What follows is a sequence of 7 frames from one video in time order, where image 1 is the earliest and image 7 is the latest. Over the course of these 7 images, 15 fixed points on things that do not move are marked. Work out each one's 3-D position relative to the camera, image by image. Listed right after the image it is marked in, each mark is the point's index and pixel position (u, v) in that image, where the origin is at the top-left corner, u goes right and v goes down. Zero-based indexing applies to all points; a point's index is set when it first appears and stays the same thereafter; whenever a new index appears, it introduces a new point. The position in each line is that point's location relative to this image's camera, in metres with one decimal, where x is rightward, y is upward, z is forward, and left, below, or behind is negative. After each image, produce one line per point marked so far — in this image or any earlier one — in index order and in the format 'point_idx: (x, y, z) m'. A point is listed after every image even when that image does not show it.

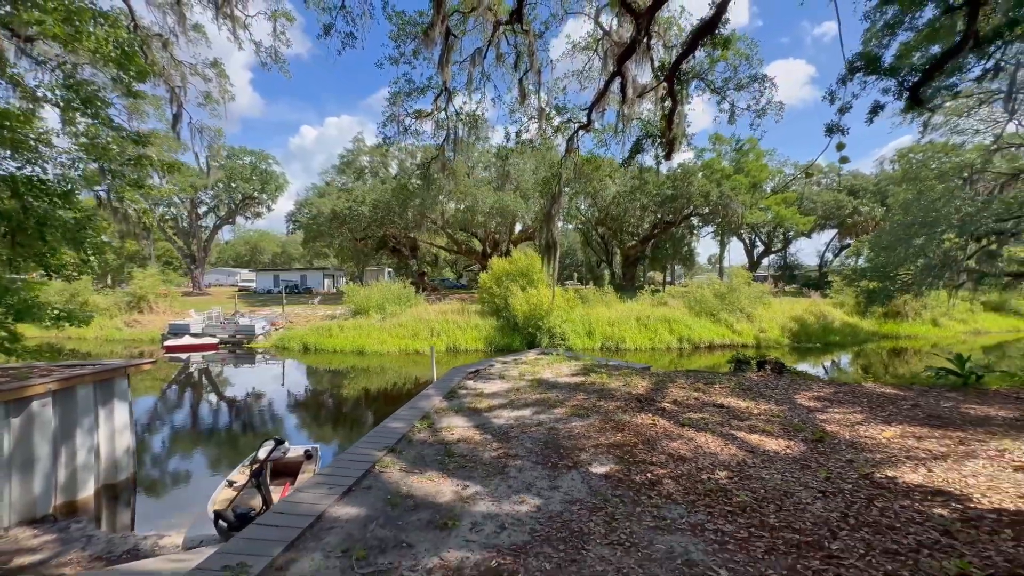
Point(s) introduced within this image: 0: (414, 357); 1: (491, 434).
0: (-4.0, -2.8, +18.4) m
1: (-0.2, -1.3, +4.4) m
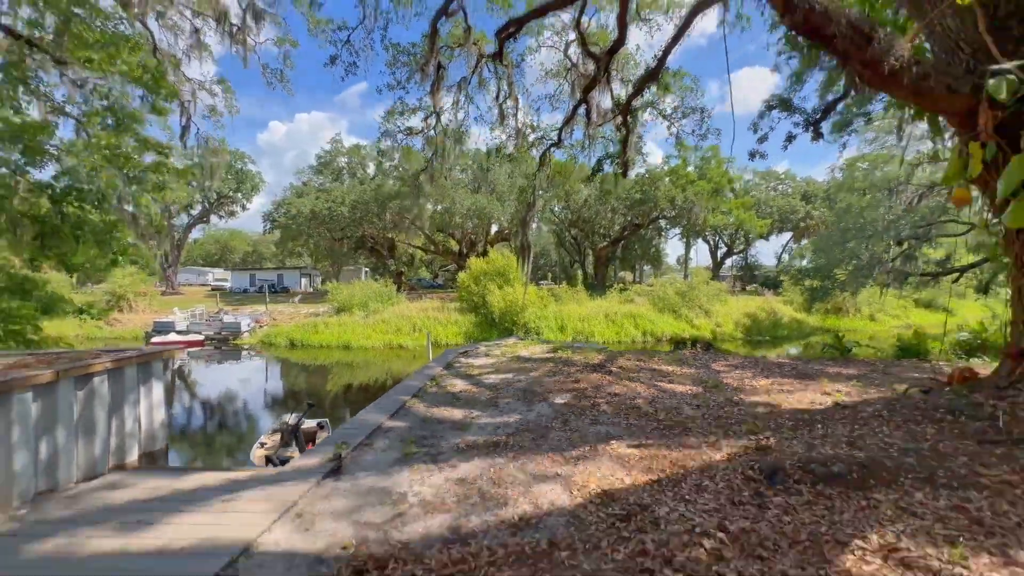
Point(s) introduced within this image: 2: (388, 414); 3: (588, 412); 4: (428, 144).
0: (-5.0, -2.7, +19.5) m
1: (-0.4, -1.2, +5.8) m
2: (-1.4, -1.2, +4.5) m
3: (+0.8, -1.1, +4.6) m
4: (-2.0, +3.5, +10.8) m
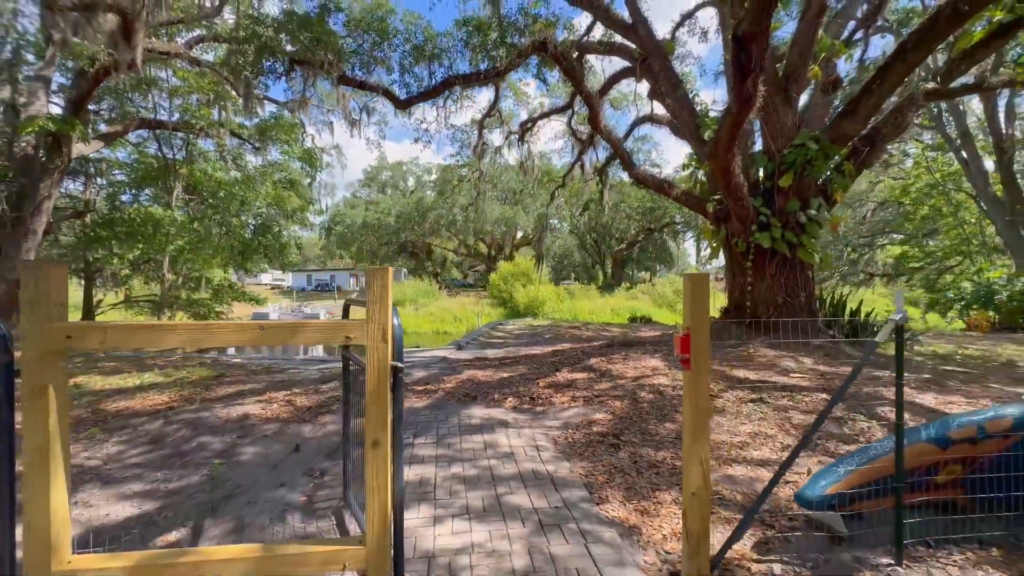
0: (-3.8, -2.6, +24.9) m
1: (0.0, -1.2, +10.9) m
2: (-1.1, -1.2, +9.7) m
3: (+1.1, -1.1, +9.7) m
4: (-1.3, +3.6, +16.0) m
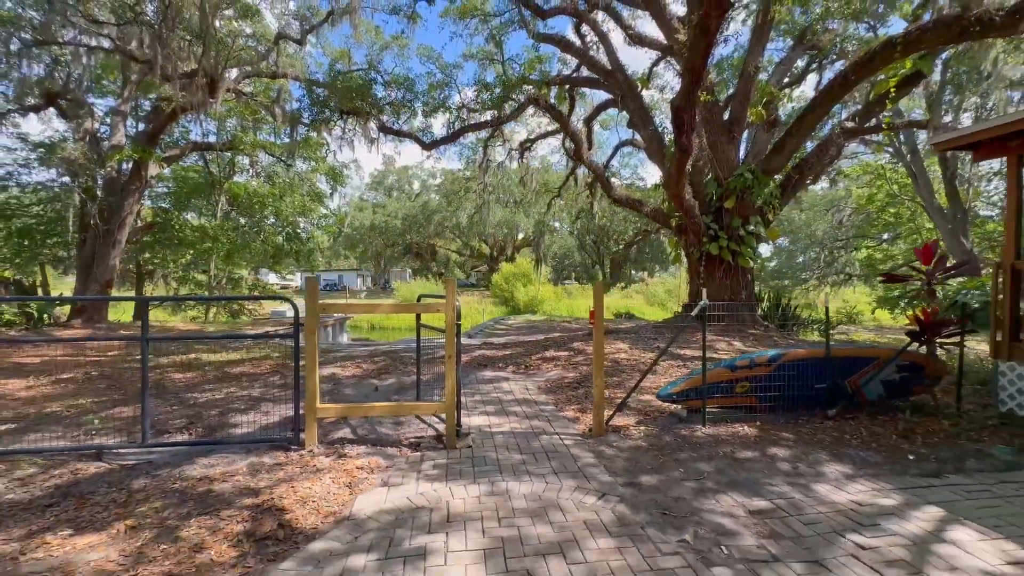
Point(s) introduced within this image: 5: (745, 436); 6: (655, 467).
0: (-3.8, -2.6, +26.8) m
1: (0.0, -1.2, +12.8) m
2: (-1.0, -1.2, +11.6) m
3: (+1.1, -1.1, +11.5) m
4: (-1.3, +3.6, +17.9) m
5: (+1.8, -1.2, +3.5) m
6: (+1.0, -1.2, +3.0) m
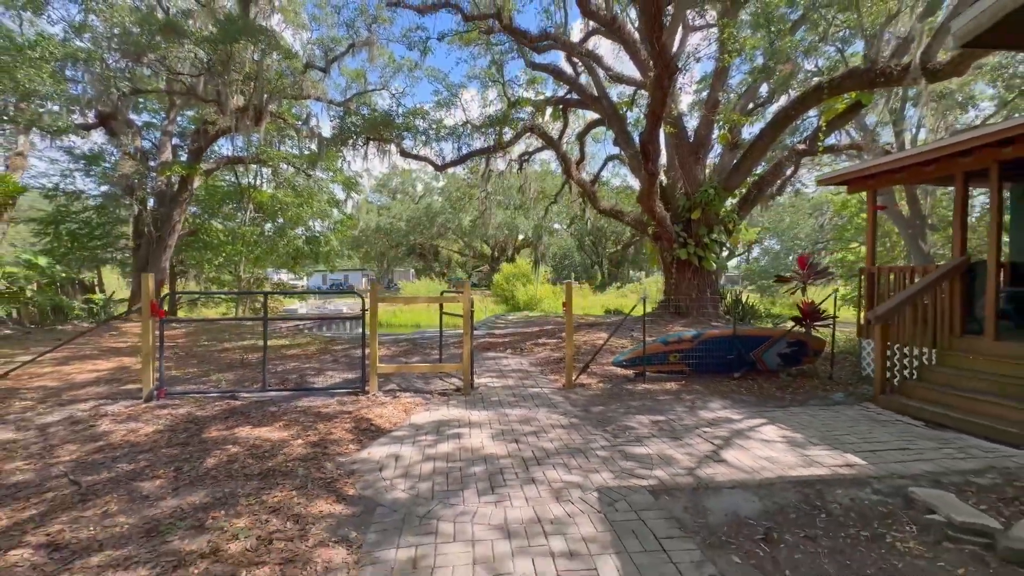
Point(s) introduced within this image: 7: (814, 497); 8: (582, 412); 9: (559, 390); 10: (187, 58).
0: (-3.8, -2.6, +28.4) m
1: (0.0, -1.1, +14.4) m
2: (-1.1, -1.1, +13.2) m
3: (+1.1, -1.0, +13.1) m
4: (-1.3, +3.6, +19.4) m
5: (+1.8, -1.1, +5.1) m
6: (+0.9, -1.2, +4.5) m
7: (+1.7, -1.2, +2.5) m
8: (+0.7, -1.2, +4.2) m
9: (+0.5, -1.2, +5.1) m
10: (-7.1, +5.0, +9.7) m
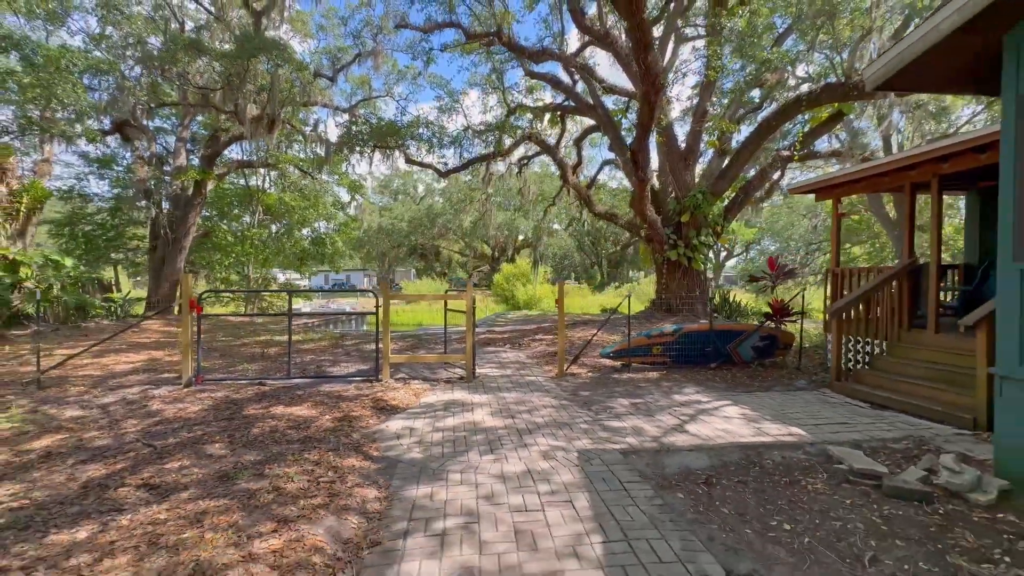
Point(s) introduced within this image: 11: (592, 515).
0: (-3.8, -2.6, +29.0) m
1: (0.0, -1.1, +14.9) m
2: (-1.1, -1.1, +13.8) m
3: (+1.1, -1.0, +13.7) m
4: (-1.3, +3.6, +20.0) m
5: (+1.8, -1.1, +5.6) m
6: (+0.9, -1.2, +5.1) m
7: (+1.7, -1.2, +3.1) m
8: (+0.6, -1.2, +4.8) m
9: (+0.5, -1.1, +5.7) m
10: (-7.1, +5.0, +10.3) m
11: (+0.4, -1.2, +2.3) m
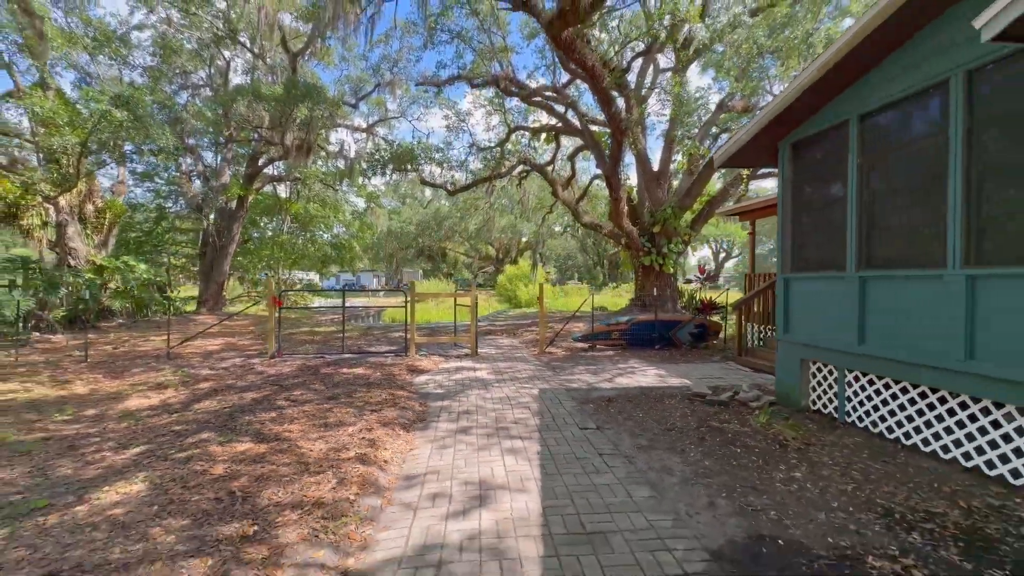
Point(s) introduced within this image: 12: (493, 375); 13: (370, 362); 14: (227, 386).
0: (-3.6, -2.6, +31.0) m
1: (0.0, -1.1, +16.9) m
2: (-1.1, -1.1, +15.7) m
3: (+1.1, -1.0, +15.6) m
4: (-1.3, +3.6, +22.0) m
5: (+1.6, -1.1, +7.6) m
6: (+0.8, -1.2, +7.1) m
7: (+1.5, -1.2, +5.0) m
8: (+0.5, -1.2, +6.7) m
9: (+0.4, -1.2, +7.6) m
10: (-7.1, +5.0, +12.3) m
11: (+0.2, -1.2, +4.3) m
12: (-0.2, -1.2, +6.0) m
13: (-2.1, -1.1, +6.7) m
14: (-3.4, -1.2, +5.4) m
